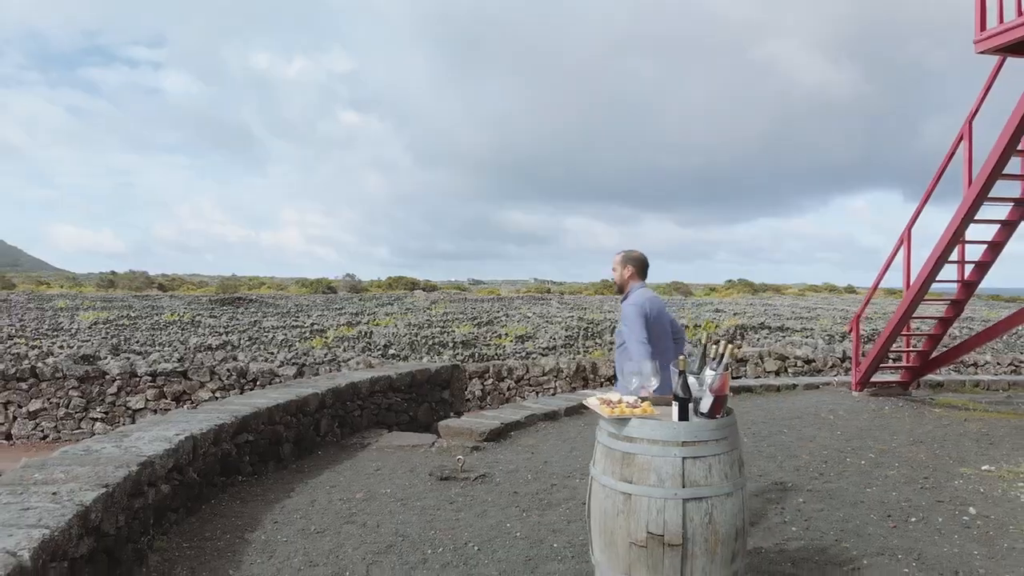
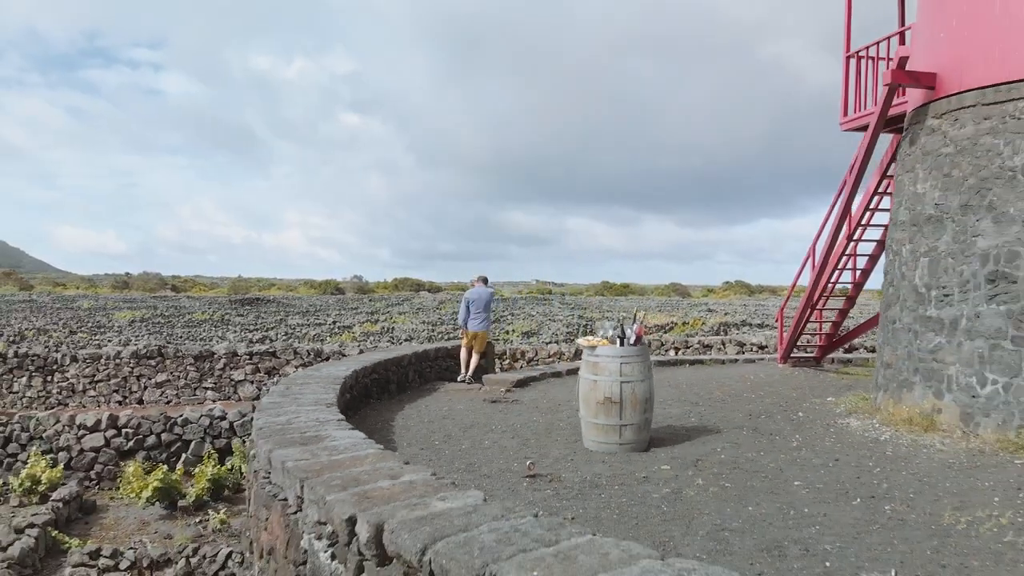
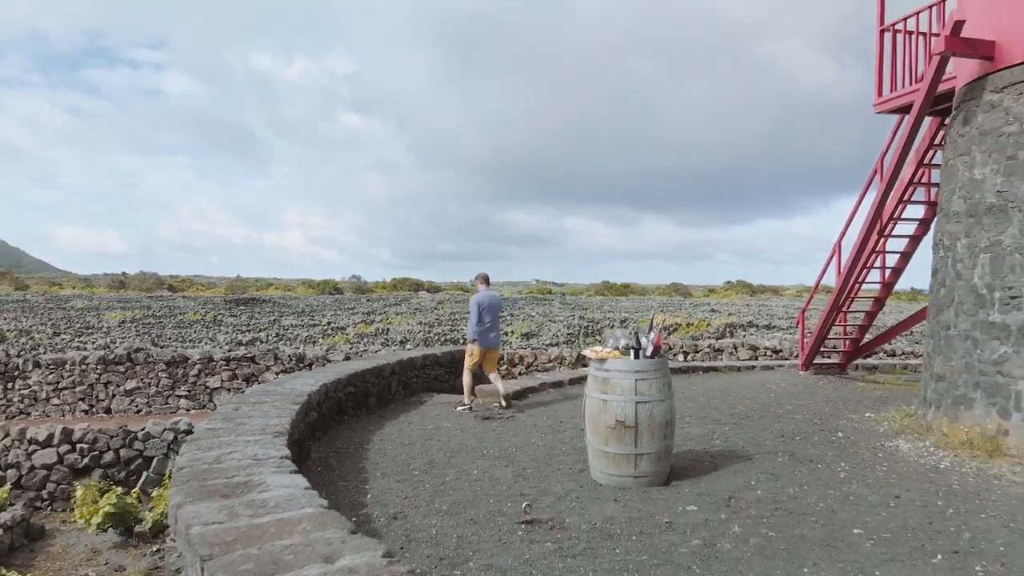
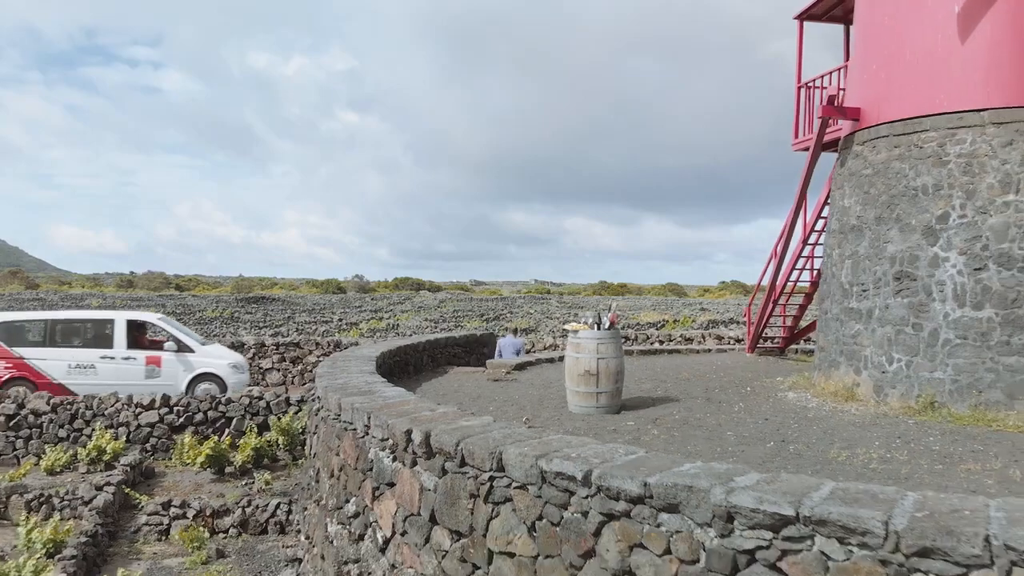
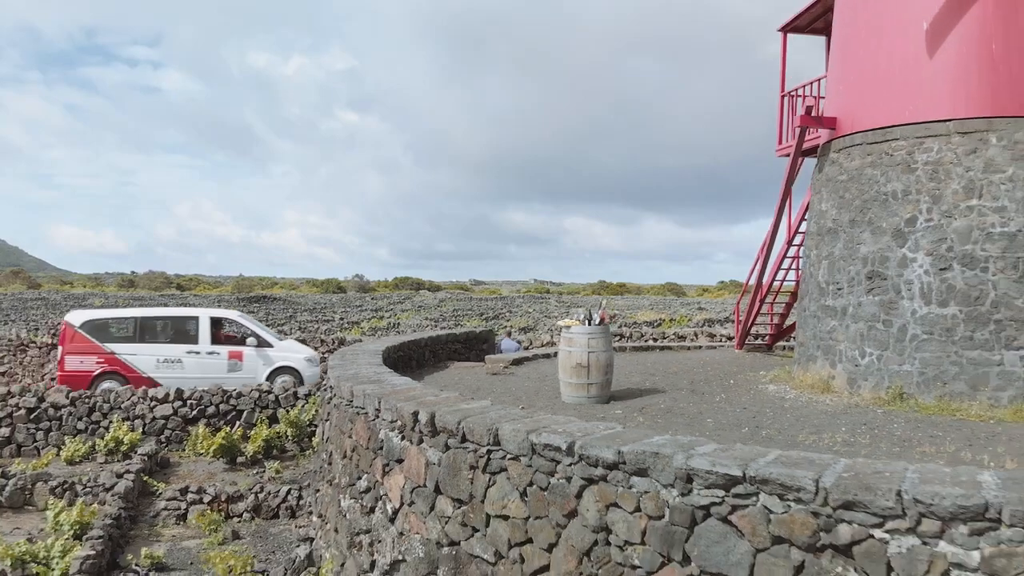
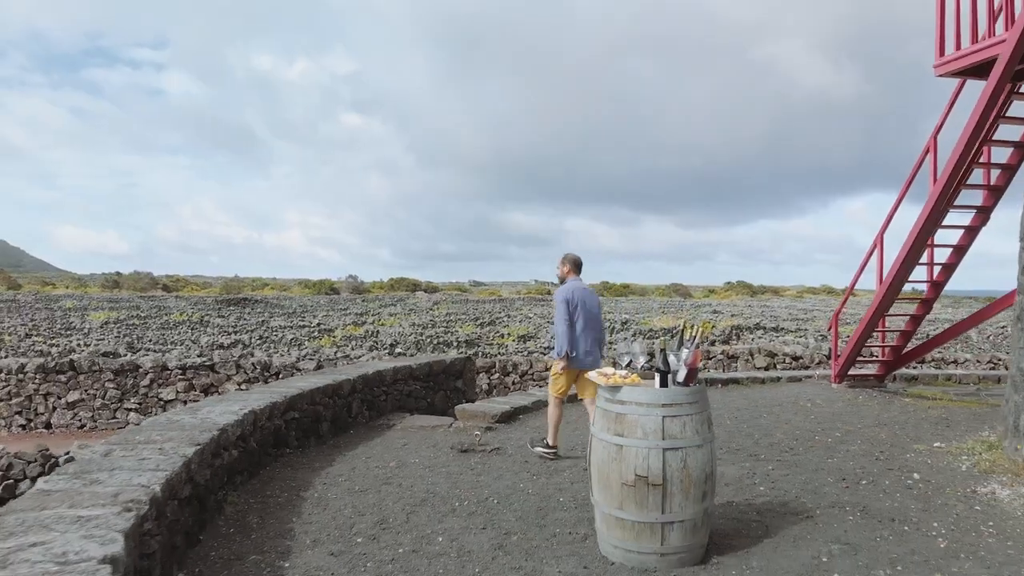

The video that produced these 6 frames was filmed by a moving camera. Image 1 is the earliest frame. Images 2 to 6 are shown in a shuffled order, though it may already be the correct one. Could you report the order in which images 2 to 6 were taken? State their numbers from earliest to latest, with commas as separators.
6, 3, 2, 4, 5
